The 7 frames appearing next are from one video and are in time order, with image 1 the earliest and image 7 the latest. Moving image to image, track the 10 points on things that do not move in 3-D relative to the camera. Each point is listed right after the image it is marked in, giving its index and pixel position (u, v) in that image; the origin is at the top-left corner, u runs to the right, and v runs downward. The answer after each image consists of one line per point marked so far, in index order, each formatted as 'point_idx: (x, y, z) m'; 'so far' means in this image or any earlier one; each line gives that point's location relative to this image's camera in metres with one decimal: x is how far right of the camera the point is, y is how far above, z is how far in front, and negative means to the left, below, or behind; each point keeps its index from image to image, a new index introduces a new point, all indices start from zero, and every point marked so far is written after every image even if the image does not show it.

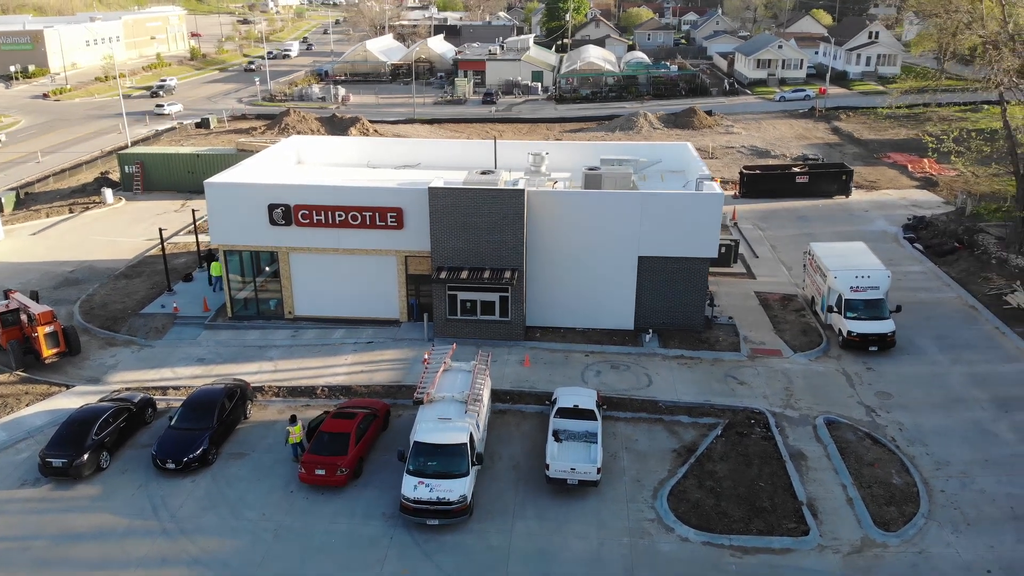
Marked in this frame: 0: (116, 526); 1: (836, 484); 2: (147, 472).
0: (-8.1, -4.9, +17.0) m
1: (+7.0, -4.2, +17.9) m
2: (-8.2, -4.2, +18.6) m
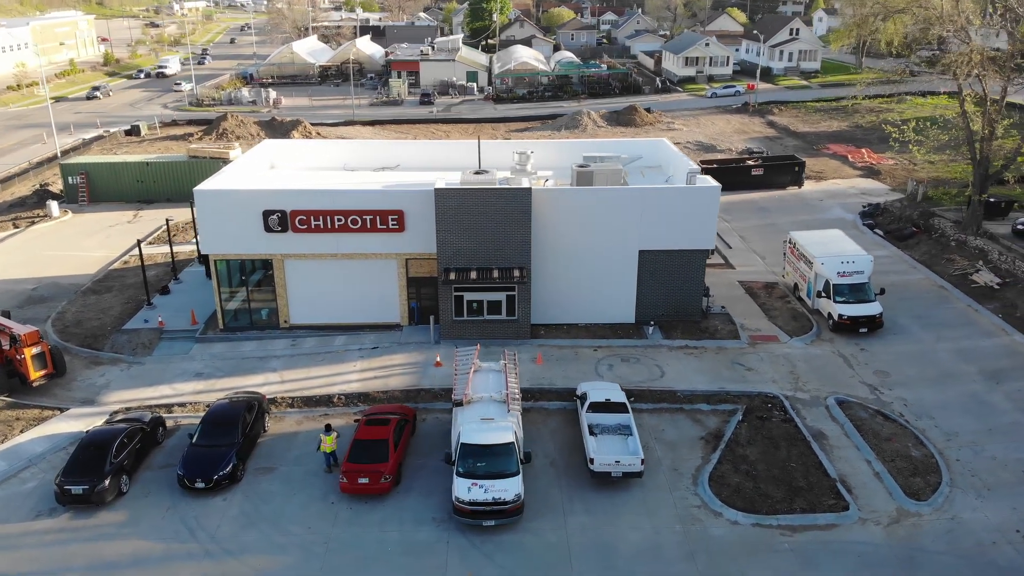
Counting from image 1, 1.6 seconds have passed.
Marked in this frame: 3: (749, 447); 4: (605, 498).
0: (-7.0, -5.2, +16.2) m
1: (+7.9, -3.9, +18.7) m
2: (-7.3, -4.4, +17.9) m
3: (+5.5, -3.7, +19.1) m
4: (+2.0, -4.4, +17.6) m
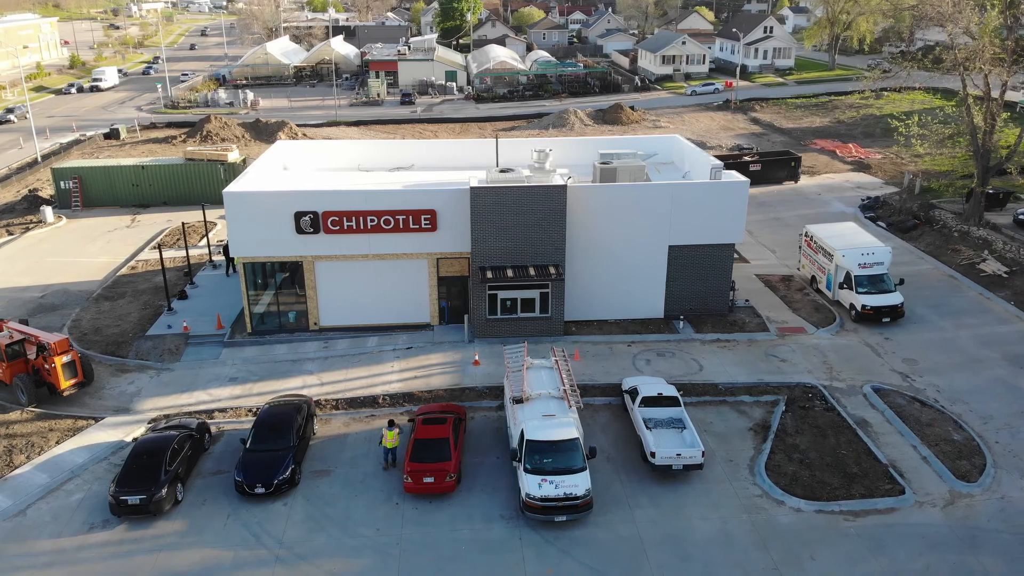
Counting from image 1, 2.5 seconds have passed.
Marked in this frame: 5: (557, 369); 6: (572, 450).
0: (-5.6, -5.2, +15.9) m
1: (+9.1, -3.6, +19.2) m
2: (-6.0, -4.5, +17.6) m
3: (+6.8, -3.5, +19.5) m
4: (+3.3, -4.3, +17.7) m
5: (+1.0, -1.9, +19.1) m
6: (+1.2, -3.3, +17.0) m
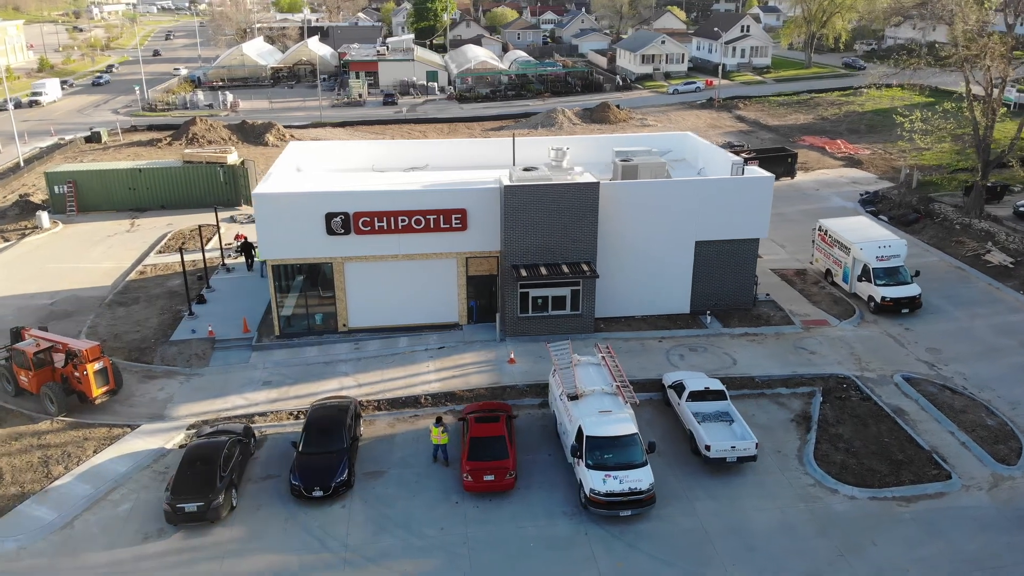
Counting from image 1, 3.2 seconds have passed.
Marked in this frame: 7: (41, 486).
0: (-4.3, -5.3, +15.7) m
1: (+10.3, -3.4, +19.7) m
2: (-4.8, -4.5, +17.4) m
3: (+7.9, -3.3, +19.8) m
4: (+4.6, -4.2, +18.0) m
5: (+2.2, -1.8, +19.2) m
6: (+2.5, -3.2, +17.1) m
7: (-10.4, -4.4, +18.2) m
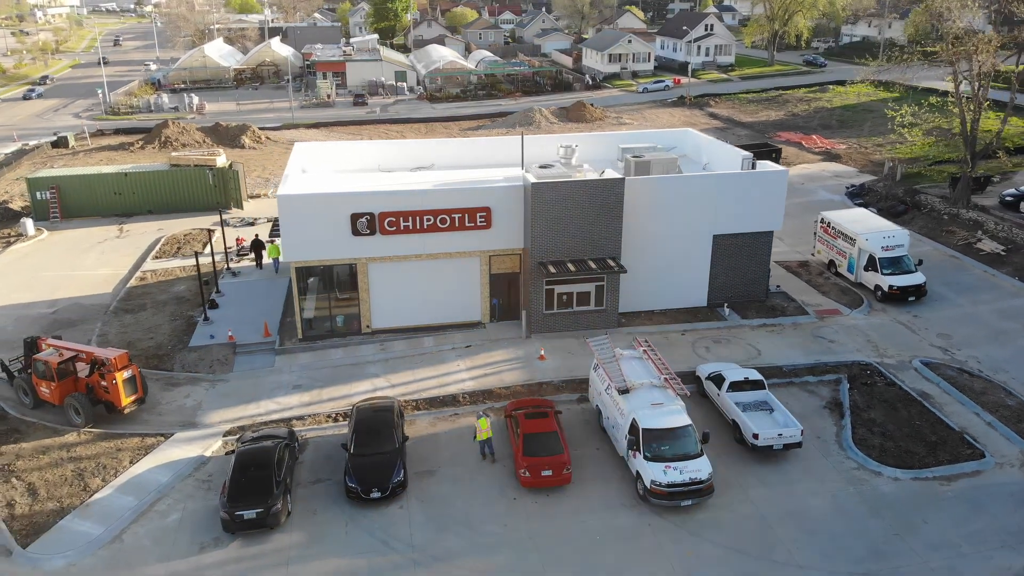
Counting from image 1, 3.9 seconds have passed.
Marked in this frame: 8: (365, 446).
0: (-2.9, -5.3, +15.6) m
1: (+11.3, -3.1, +20.4) m
2: (-3.5, -4.6, +17.2) m
3: (+8.9, -3.0, +20.4) m
4: (+5.7, -4.0, +18.3) m
5: (+3.2, -1.7, +19.4) m
6: (+3.7, -3.1, +17.4) m
7: (-9.2, -4.5, +17.7) m
8: (-3.2, -3.4, +17.9) m
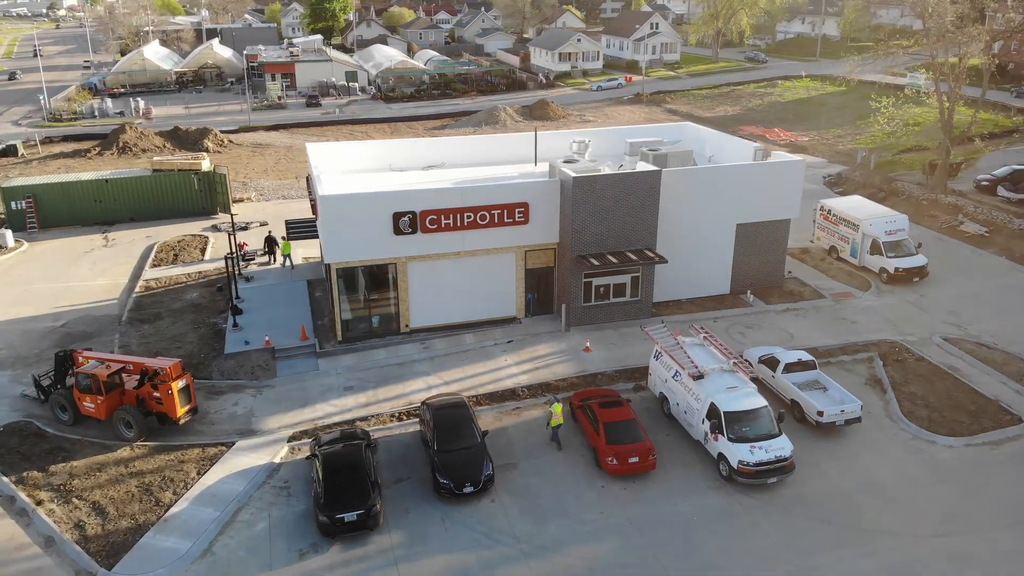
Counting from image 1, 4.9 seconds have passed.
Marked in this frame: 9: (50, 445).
0: (-0.8, -5.2, +15.6) m
1: (+12.8, -2.5, +21.7) m
2: (-1.6, -4.5, +17.1) m
3: (+10.4, -2.5, +21.5) m
4: (+7.4, -3.6, +19.1) m
5: (+4.7, -1.4, +20.0) m
6: (+5.5, -2.8, +18.0) m
7: (-7.3, -4.7, +17.1) m
8: (-1.4, -3.3, +17.8) m
9: (-10.9, -3.7, +19.6) m
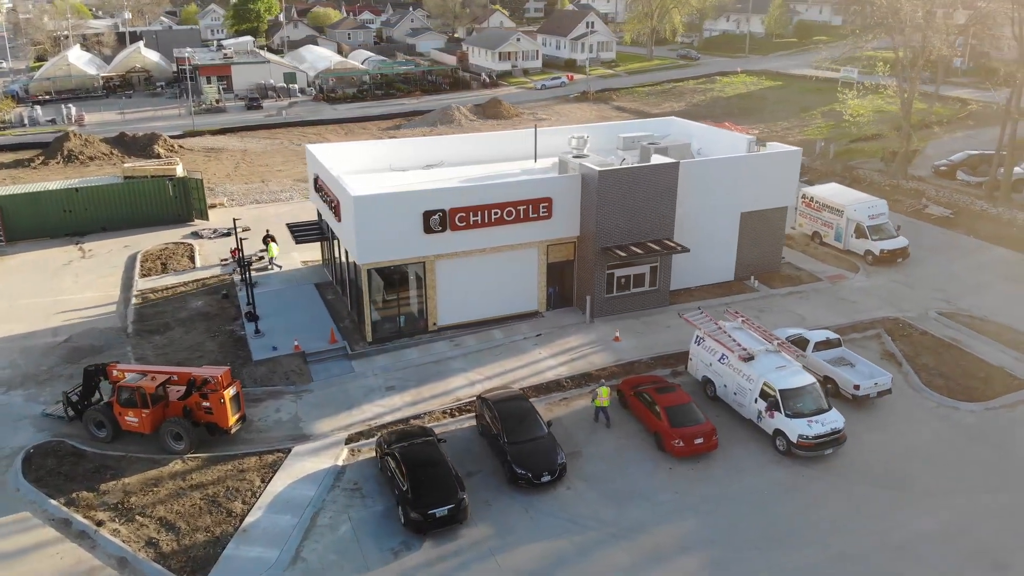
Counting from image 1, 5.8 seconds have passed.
0: (+1.0, -5.0, +15.9) m
1: (+13.7, -1.8, +23.4) m
2: (0.0, -4.4, +17.3) m
3: (+11.4, -1.9, +23.0) m
4: (+8.8, -3.1, +20.3) m
5: (+5.9, -1.0, +20.9) m
6: (+6.9, -2.4, +18.9) m
7: (-5.7, -4.8, +16.7) m
8: (+0.1, -3.2, +18.1) m
9: (-9.5, -4.0, +18.8) m
